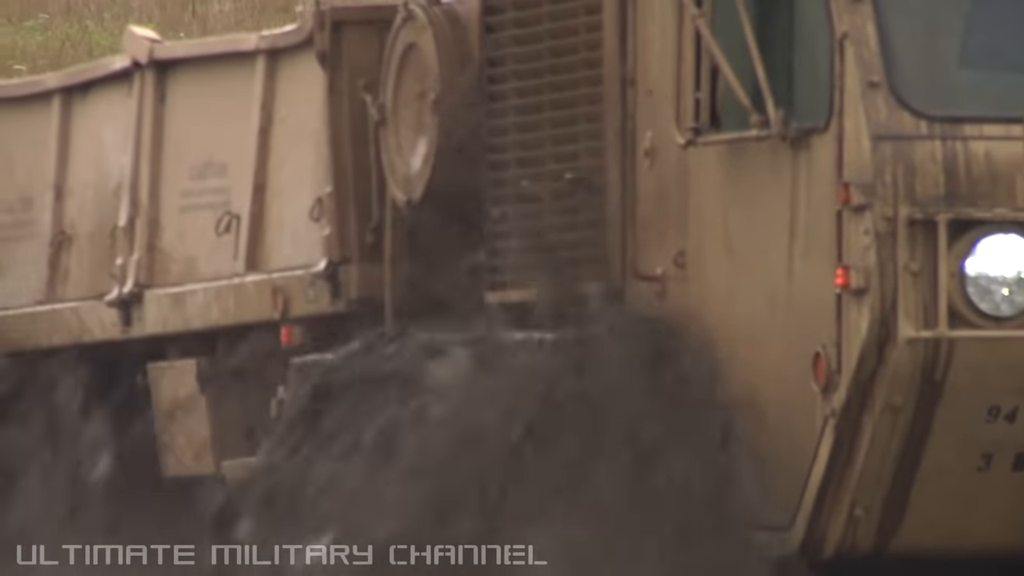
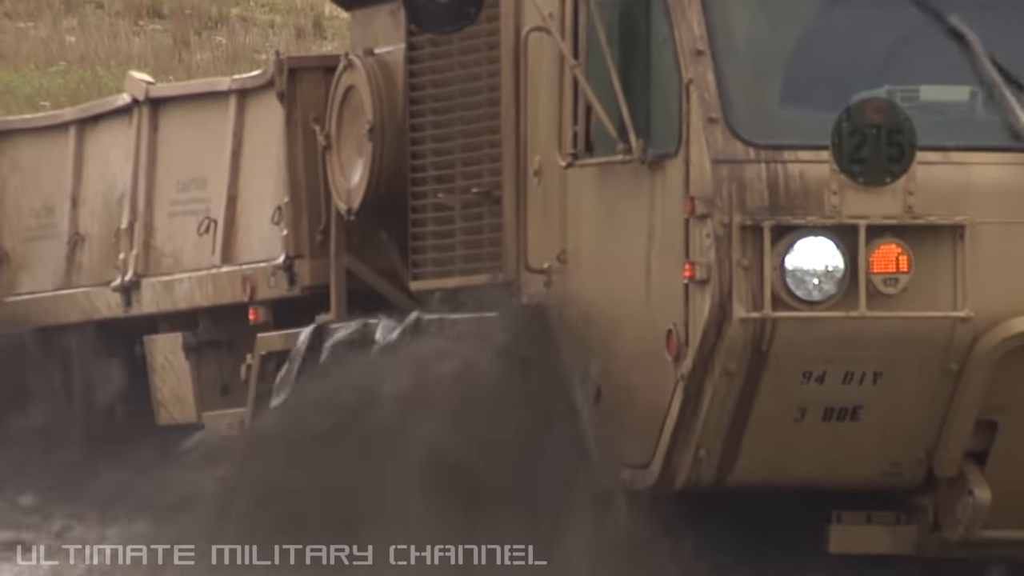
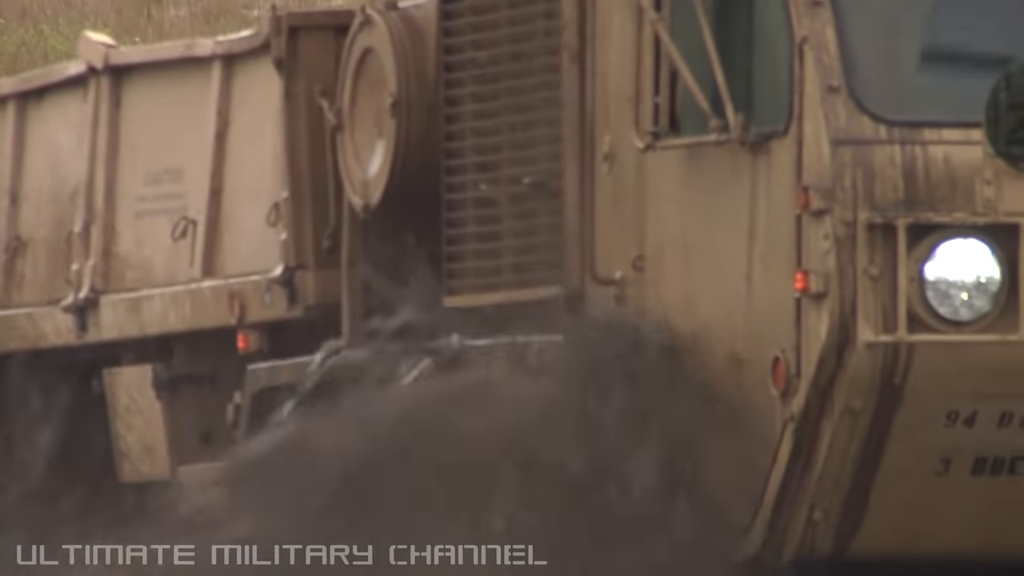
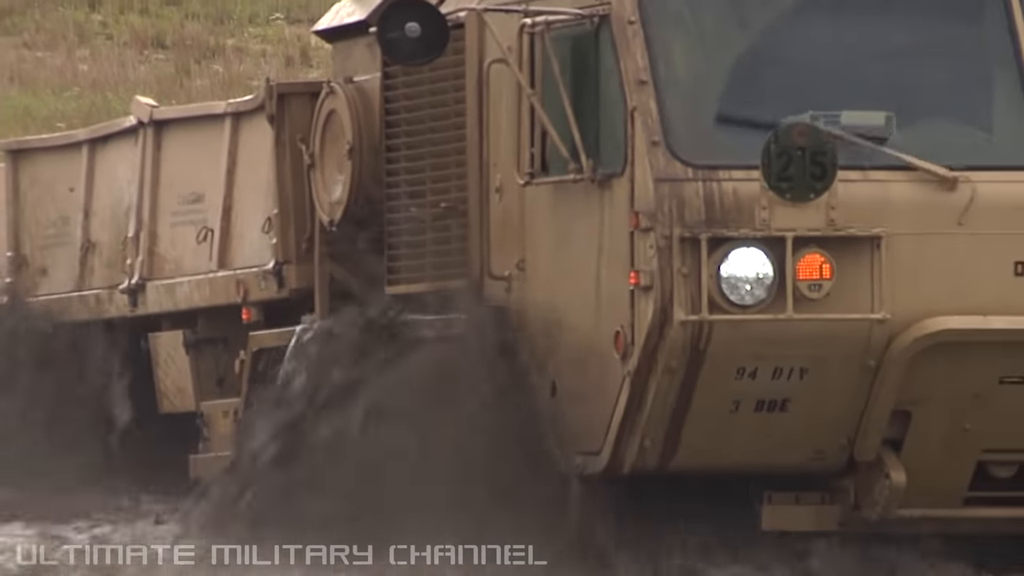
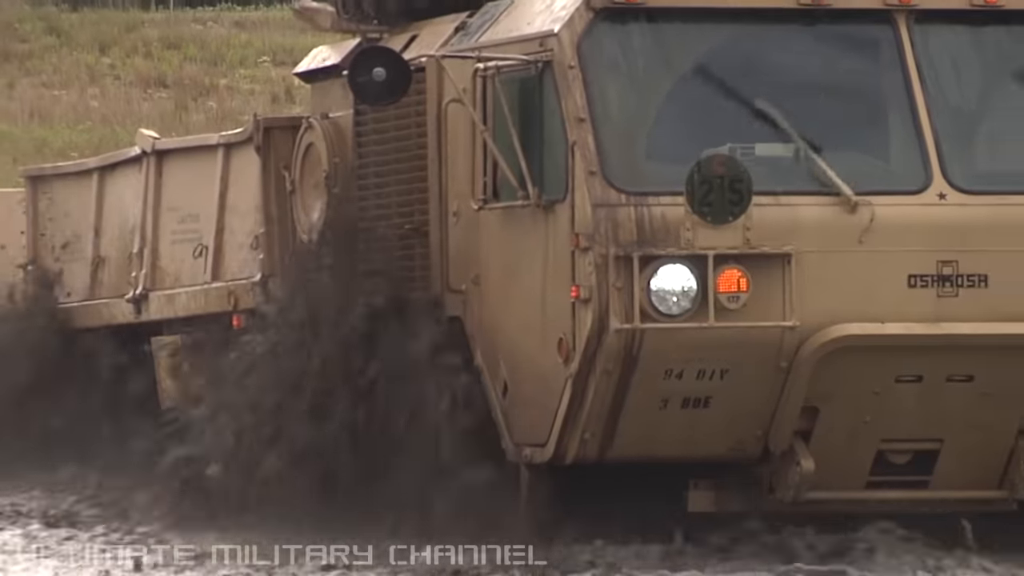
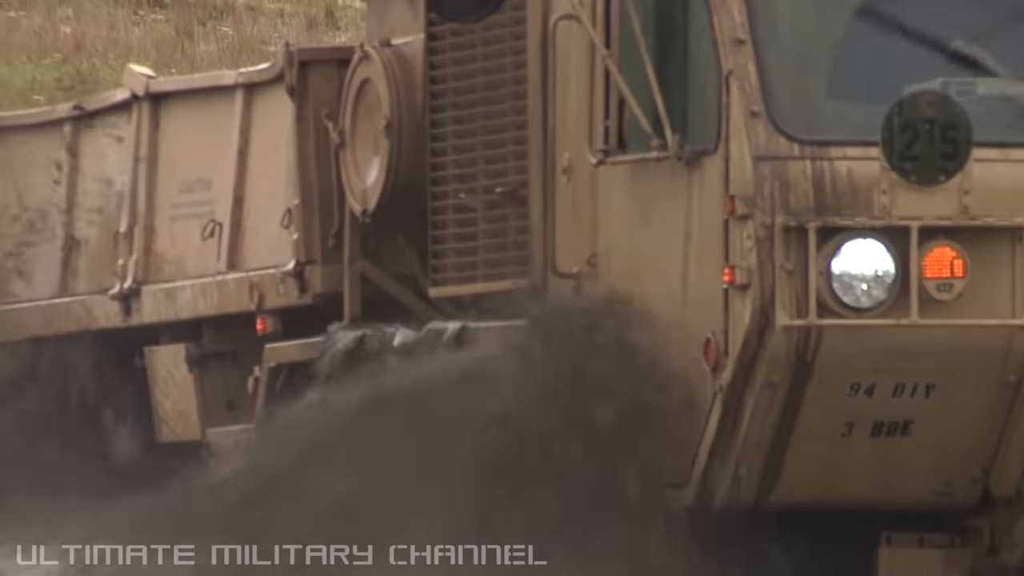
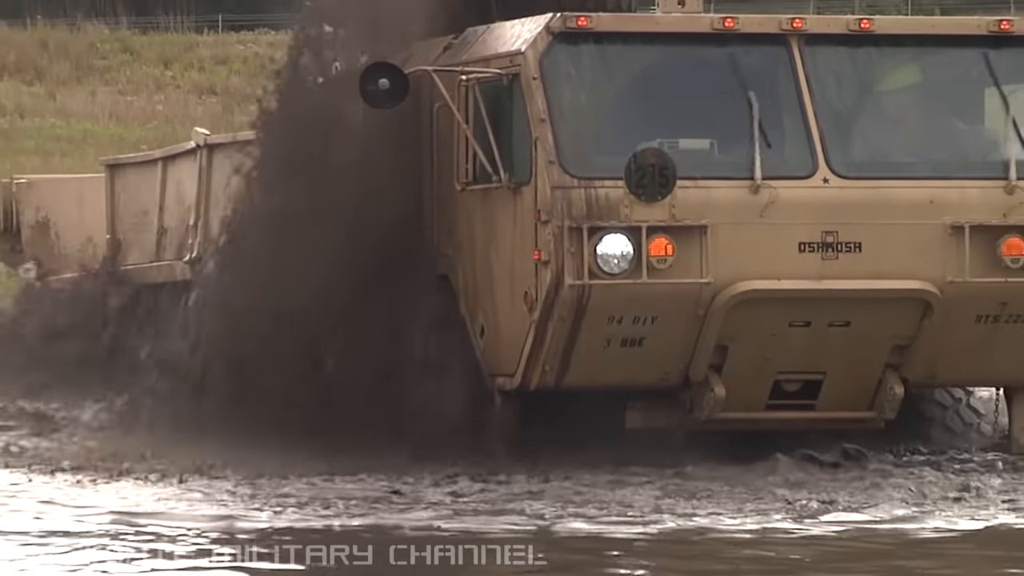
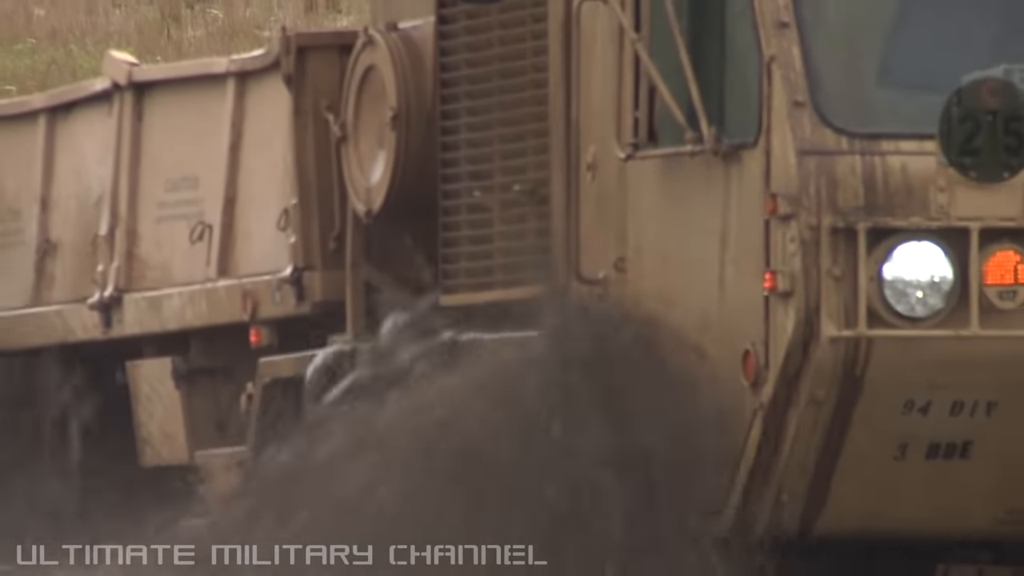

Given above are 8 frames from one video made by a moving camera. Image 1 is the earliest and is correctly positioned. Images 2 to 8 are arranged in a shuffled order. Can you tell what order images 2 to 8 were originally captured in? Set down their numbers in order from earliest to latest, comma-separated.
3, 8, 6, 2, 4, 5, 7
